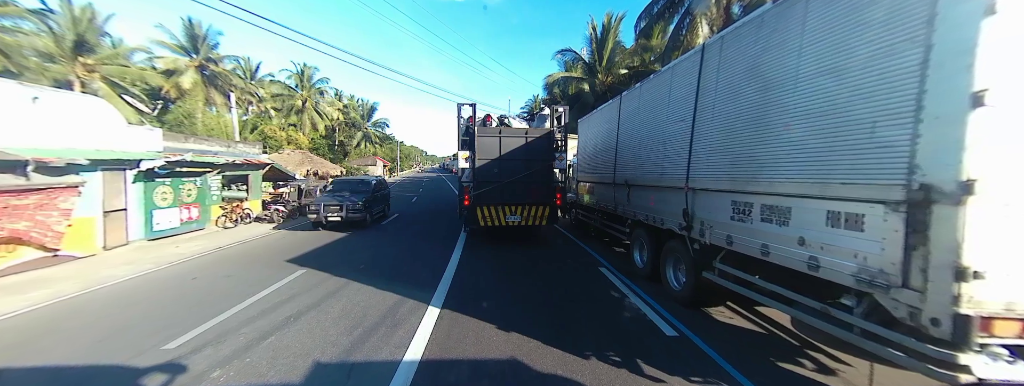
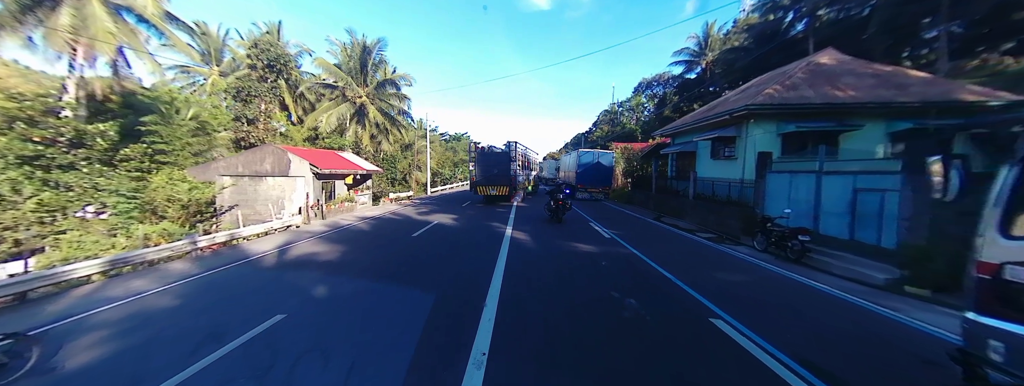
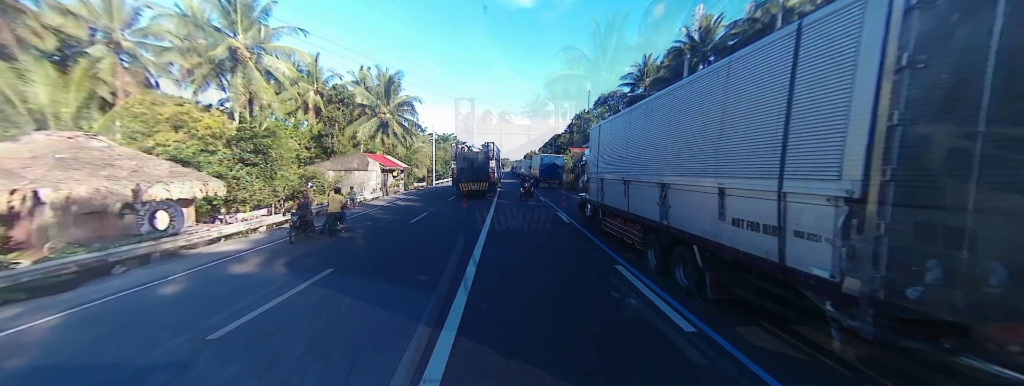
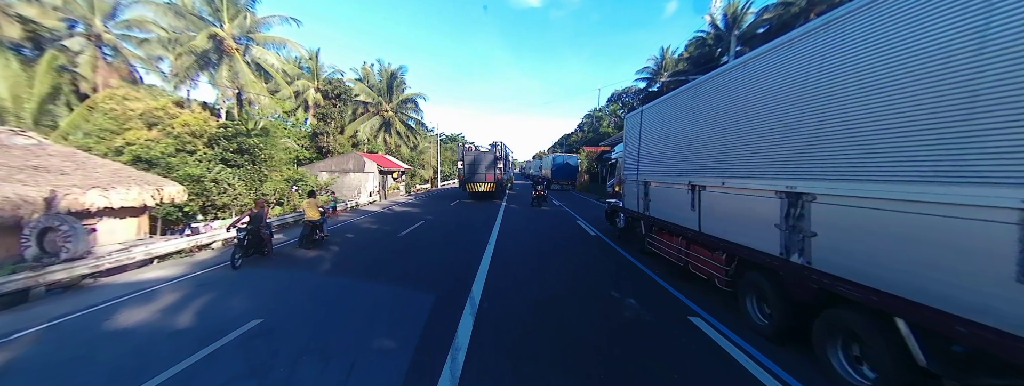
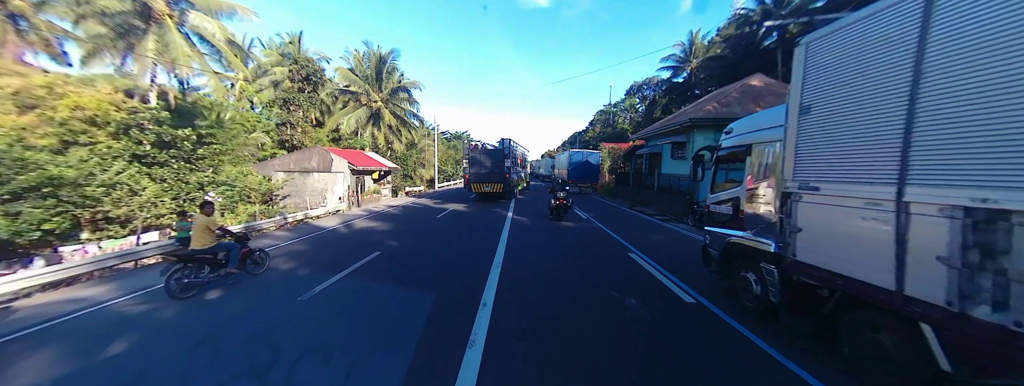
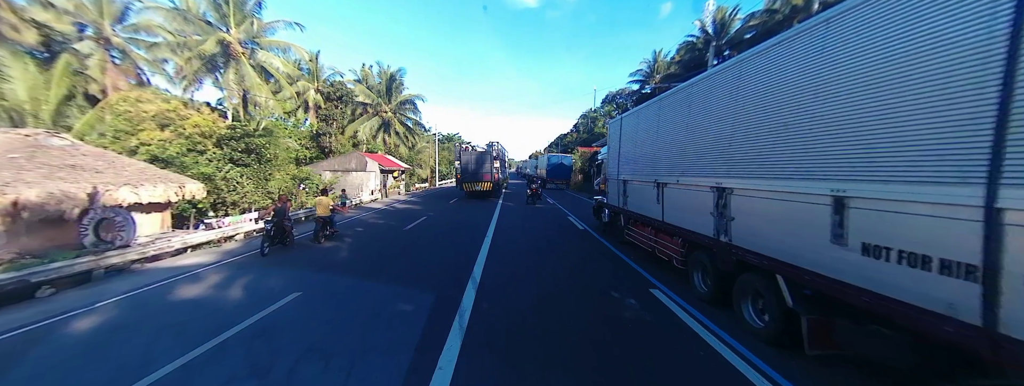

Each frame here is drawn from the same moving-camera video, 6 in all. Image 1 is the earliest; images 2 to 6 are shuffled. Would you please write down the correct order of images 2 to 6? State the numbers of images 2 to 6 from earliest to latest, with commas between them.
3, 6, 4, 5, 2
